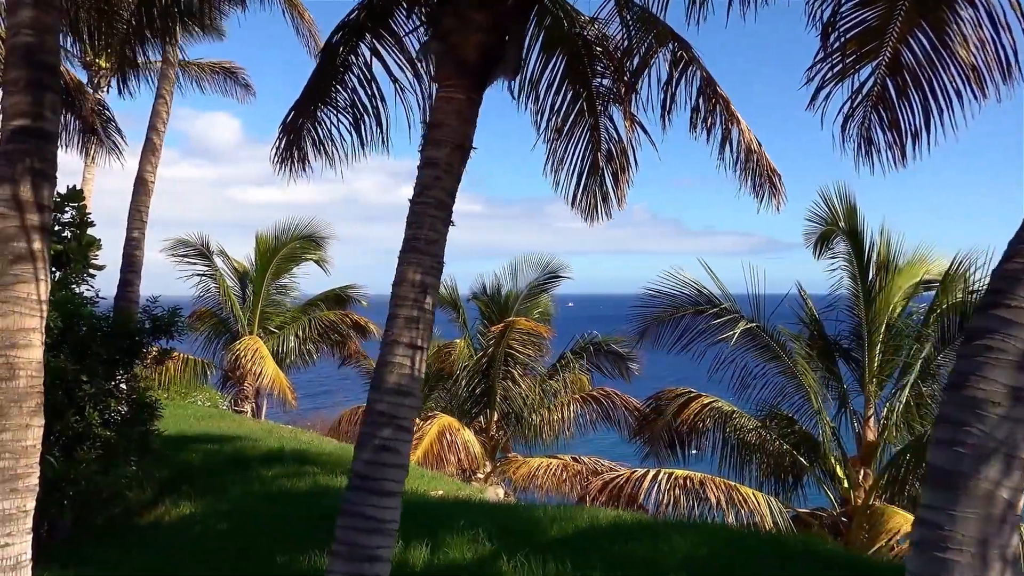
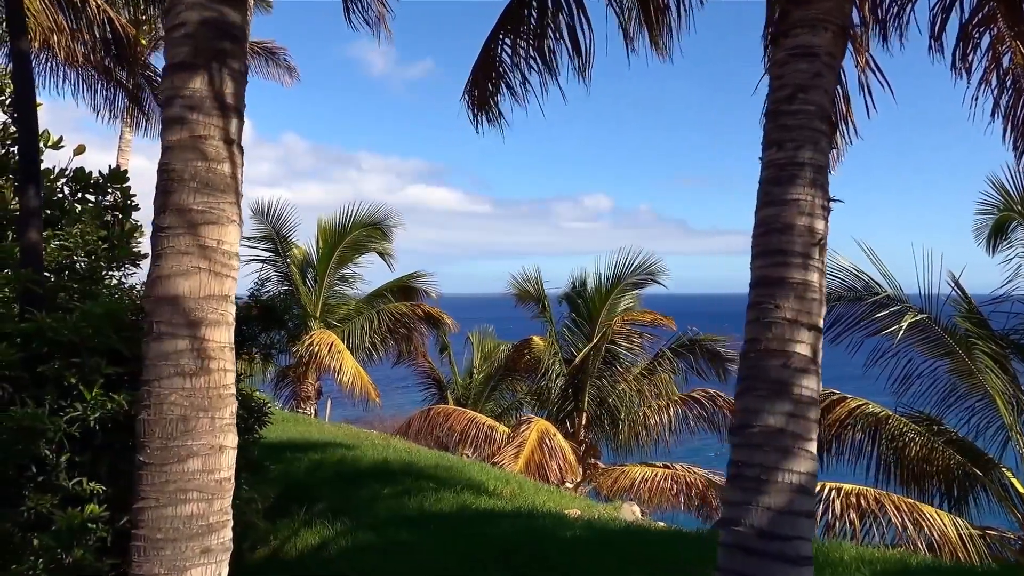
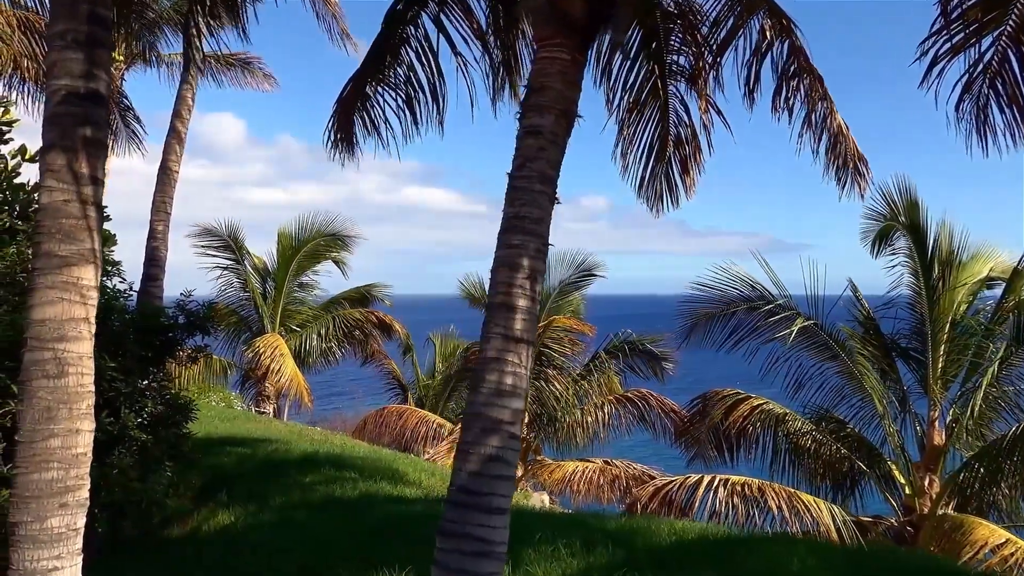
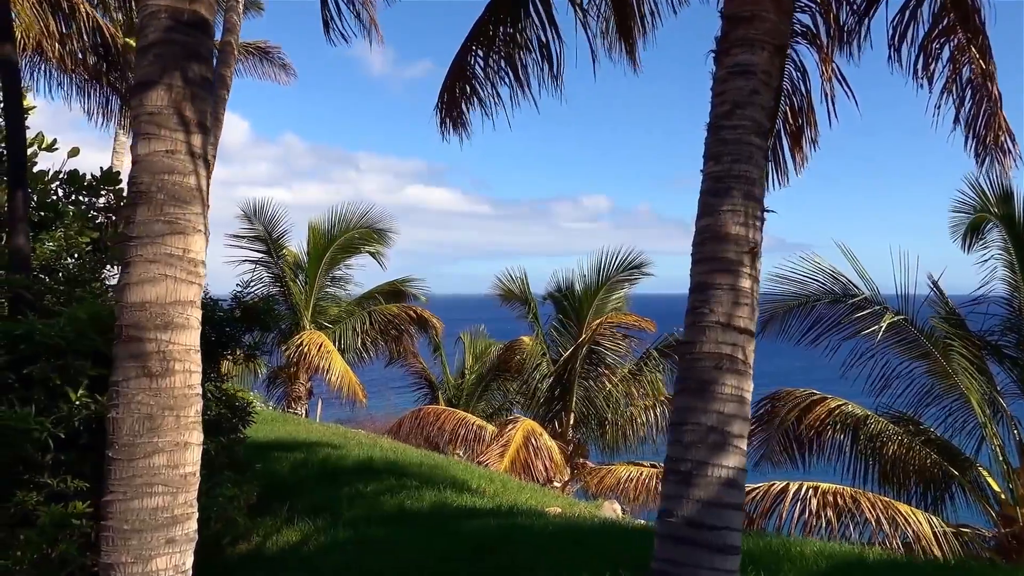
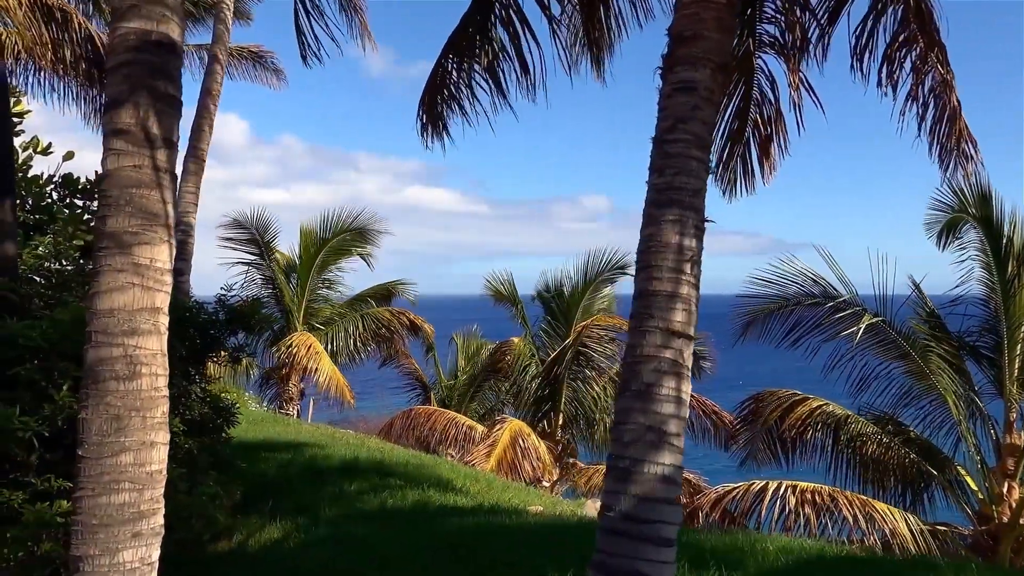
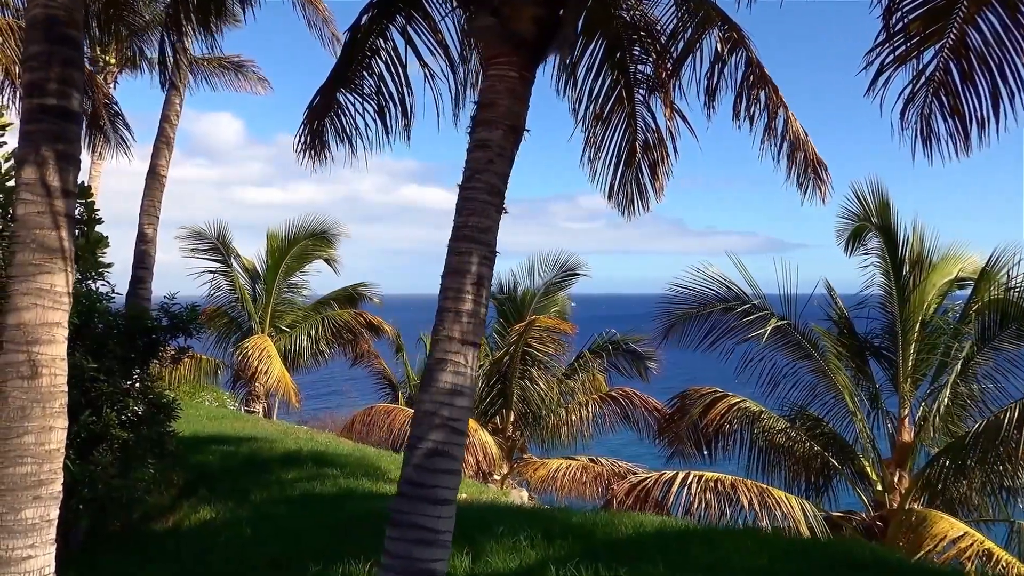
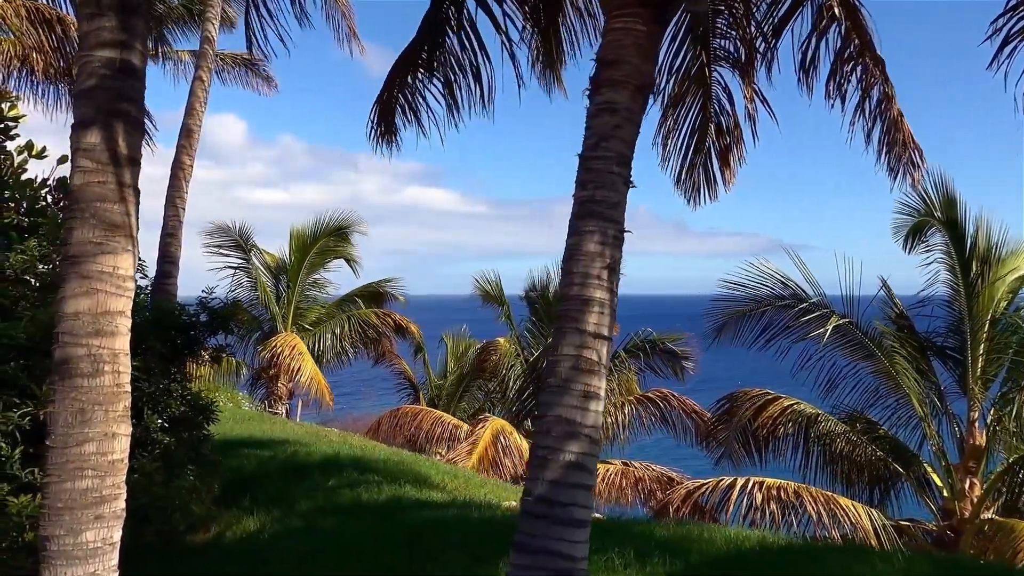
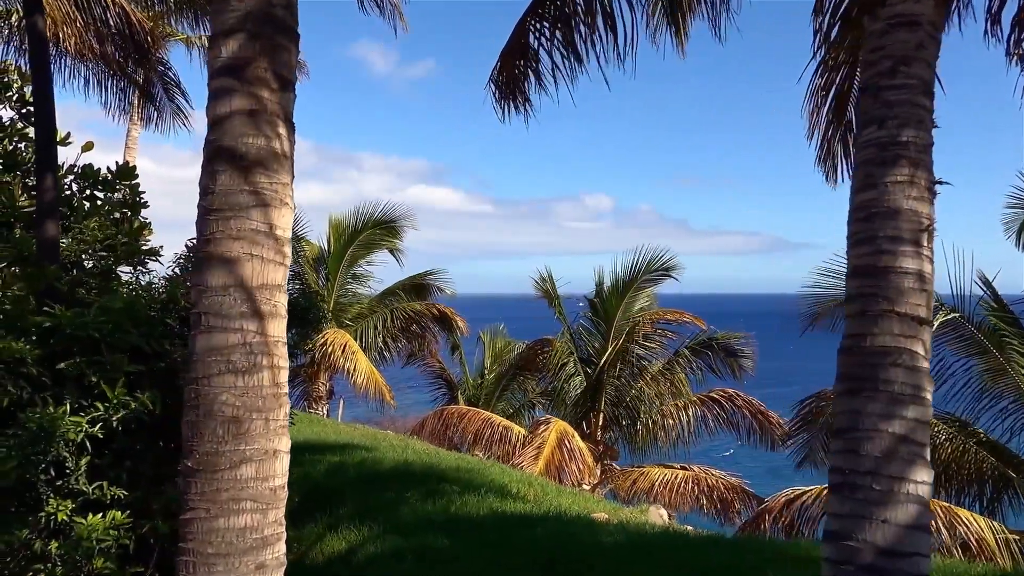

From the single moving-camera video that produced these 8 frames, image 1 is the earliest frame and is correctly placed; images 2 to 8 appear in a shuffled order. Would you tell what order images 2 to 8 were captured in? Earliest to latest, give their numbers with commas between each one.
6, 3, 7, 5, 4, 2, 8
